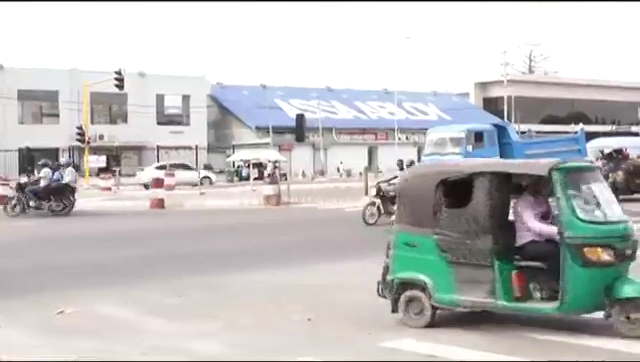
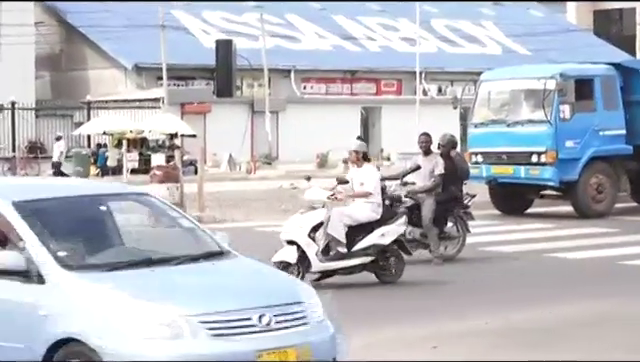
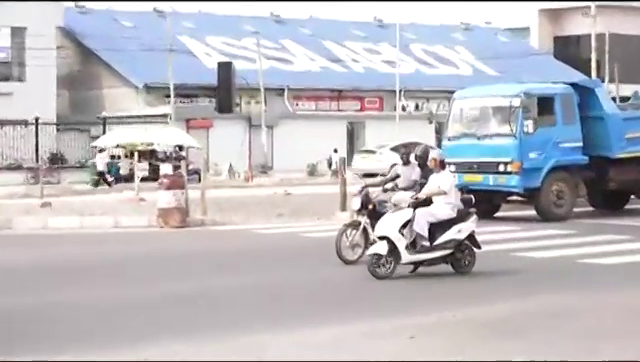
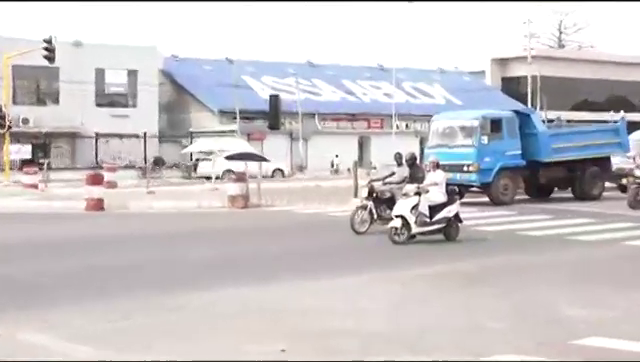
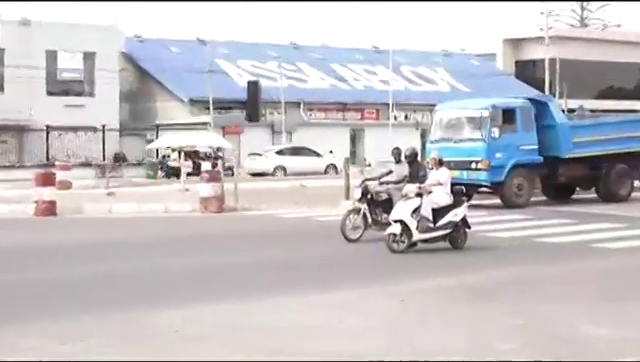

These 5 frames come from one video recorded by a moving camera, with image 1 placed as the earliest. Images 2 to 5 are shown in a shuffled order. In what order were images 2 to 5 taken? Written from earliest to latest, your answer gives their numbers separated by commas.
4, 5, 3, 2
